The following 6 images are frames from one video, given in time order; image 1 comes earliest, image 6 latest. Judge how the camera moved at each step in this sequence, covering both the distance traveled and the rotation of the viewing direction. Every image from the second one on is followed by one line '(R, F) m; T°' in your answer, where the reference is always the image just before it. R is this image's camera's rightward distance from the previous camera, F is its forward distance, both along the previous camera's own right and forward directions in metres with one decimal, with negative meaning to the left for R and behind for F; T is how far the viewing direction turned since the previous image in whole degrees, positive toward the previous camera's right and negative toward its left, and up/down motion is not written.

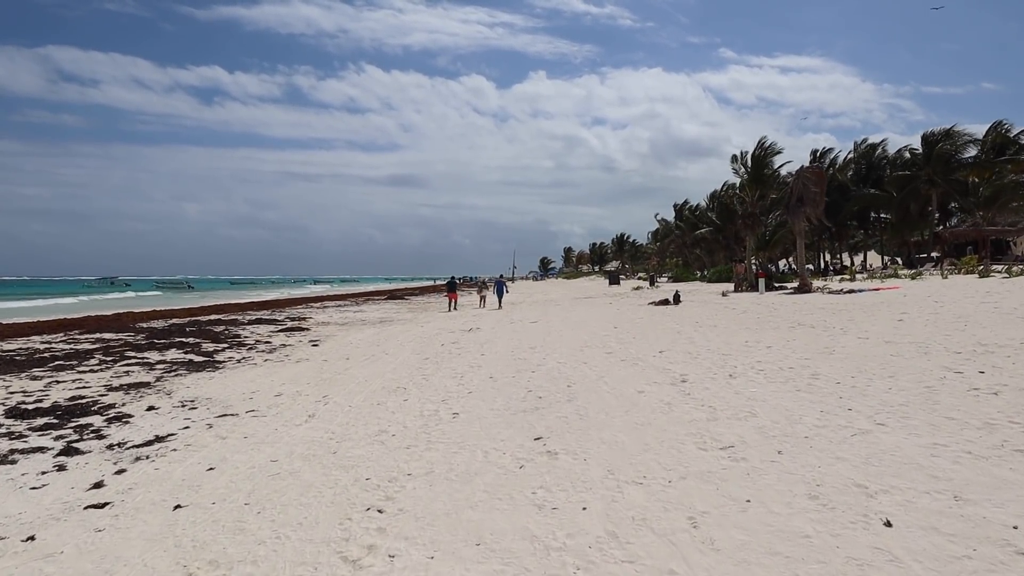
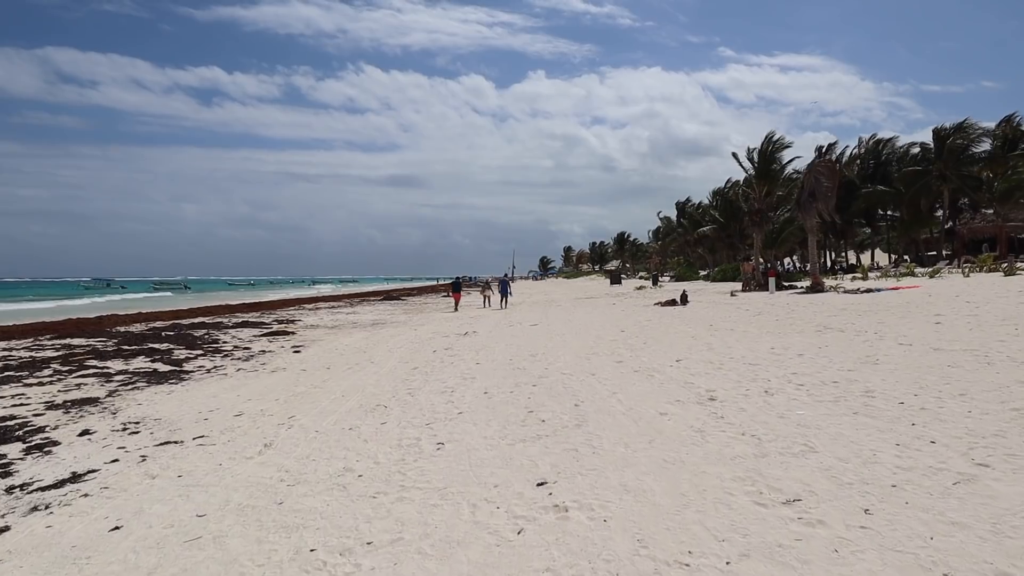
(+0.1, +1.3) m; 0°
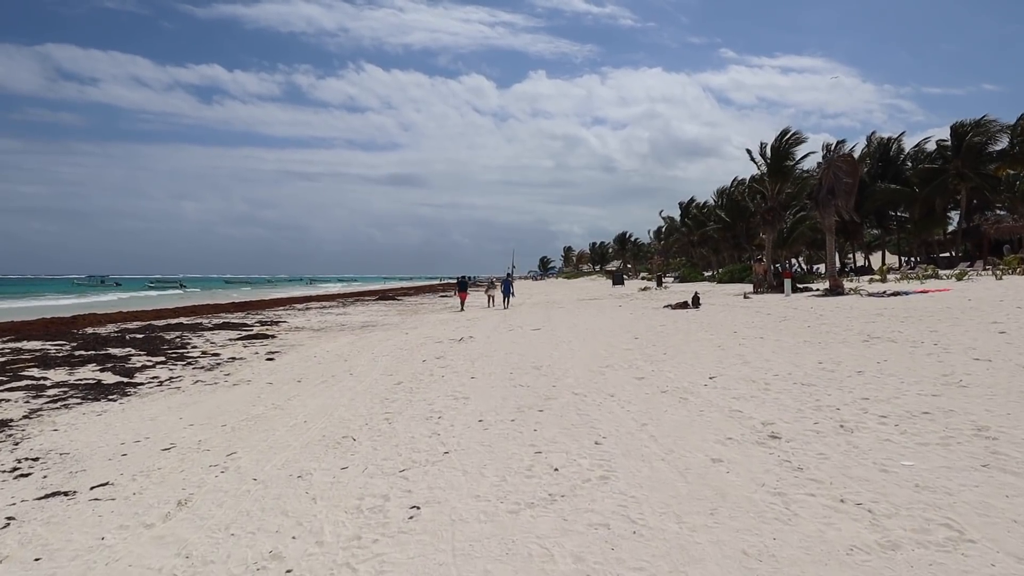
(-0.1, +1.6) m; 0°
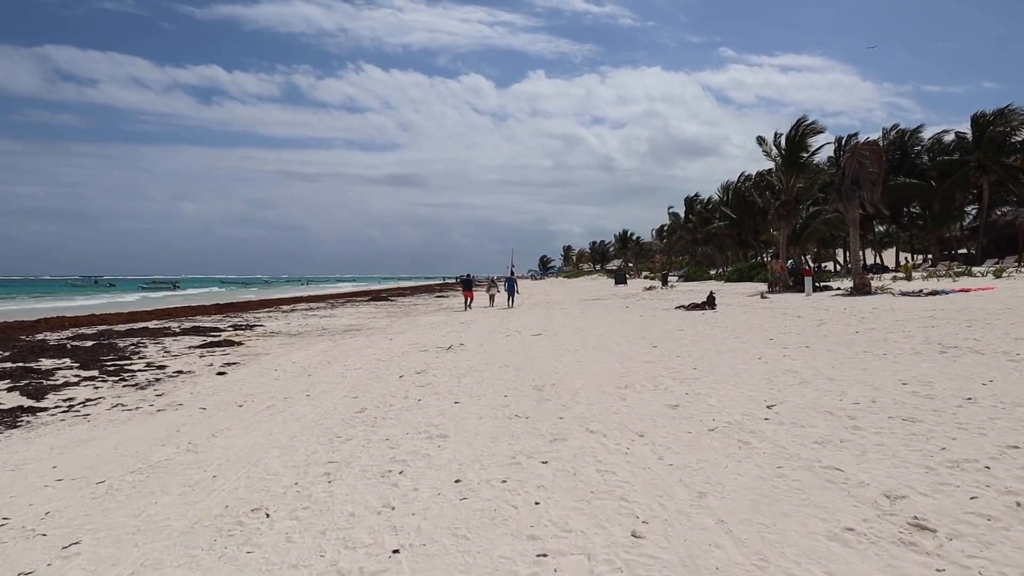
(+0.1, +2.1) m; 0°
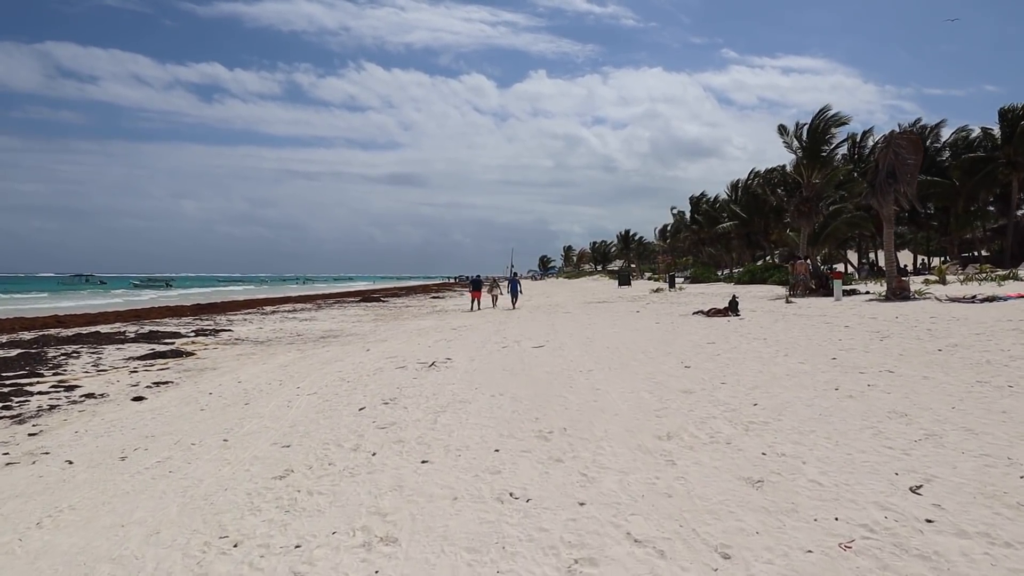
(+0.1, +2.4) m; 0°
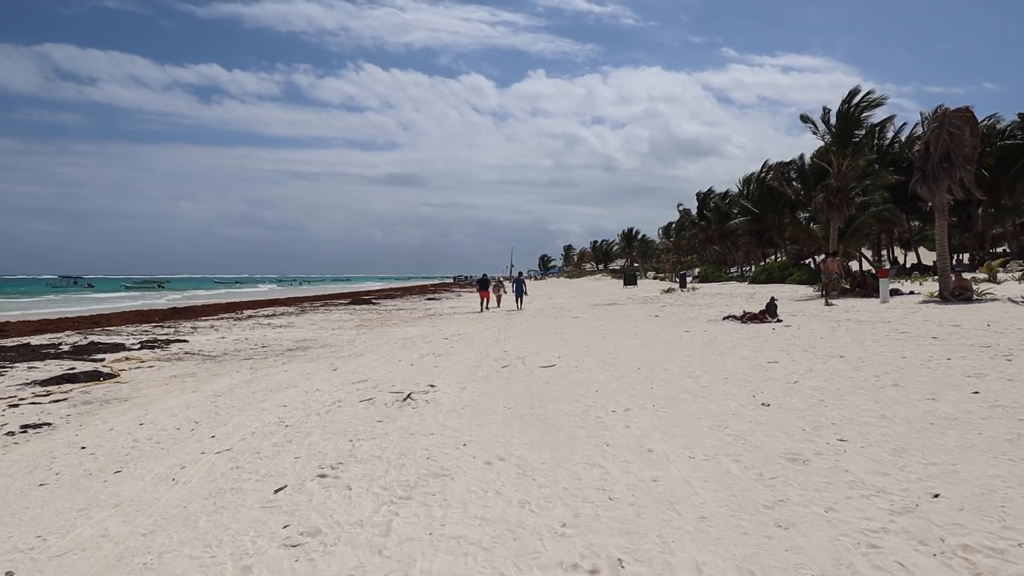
(-0.1, +2.8) m; 0°
